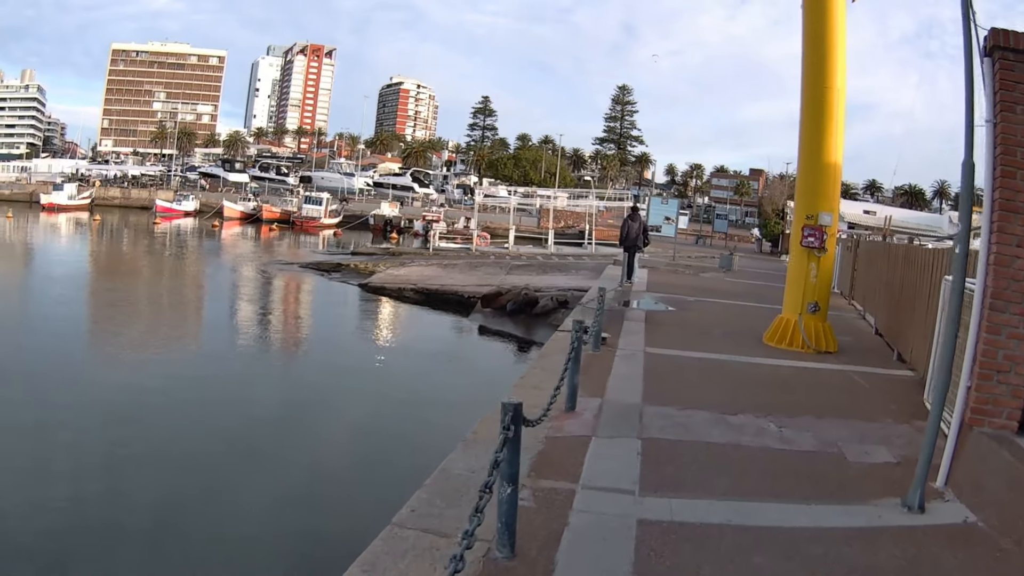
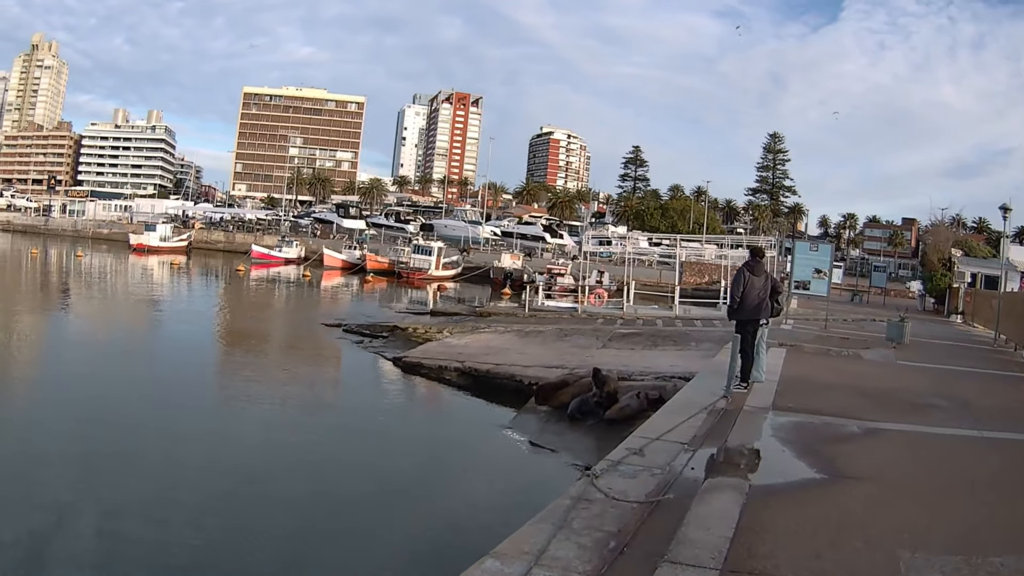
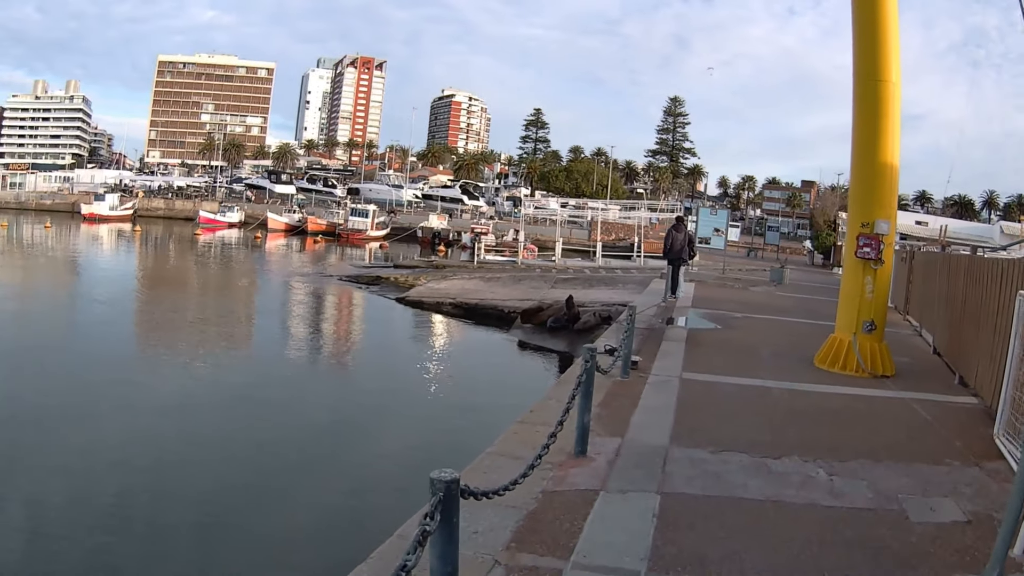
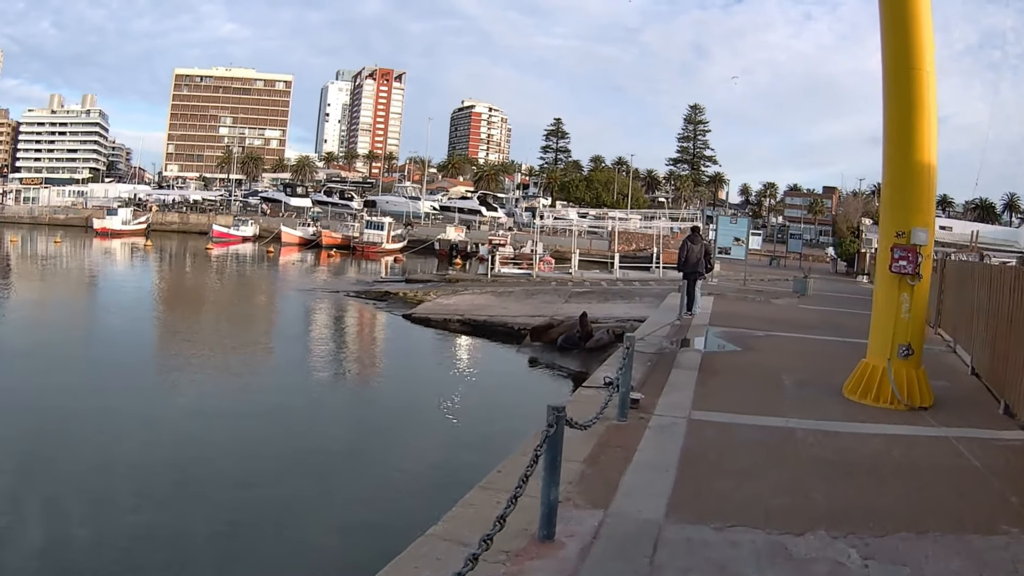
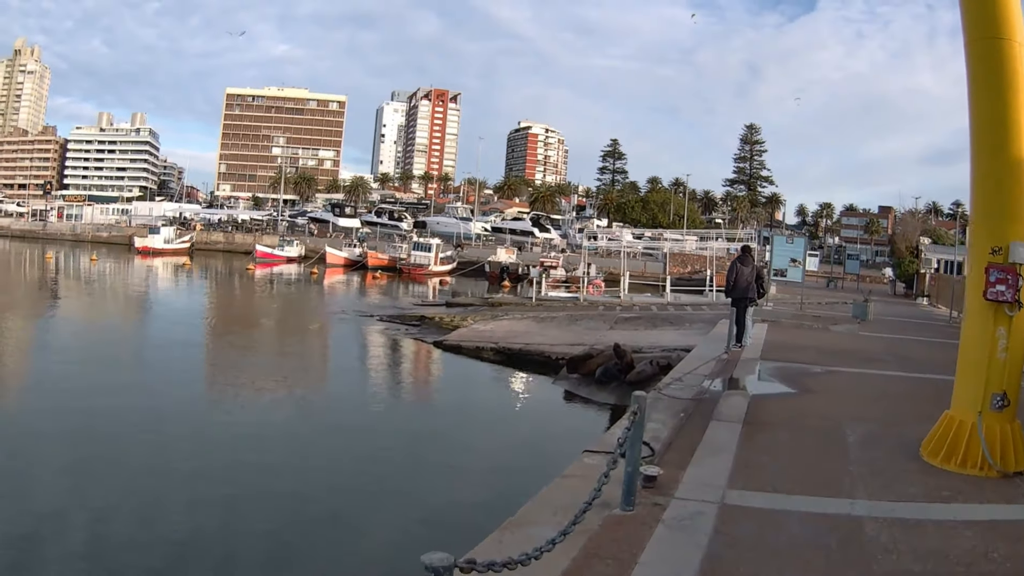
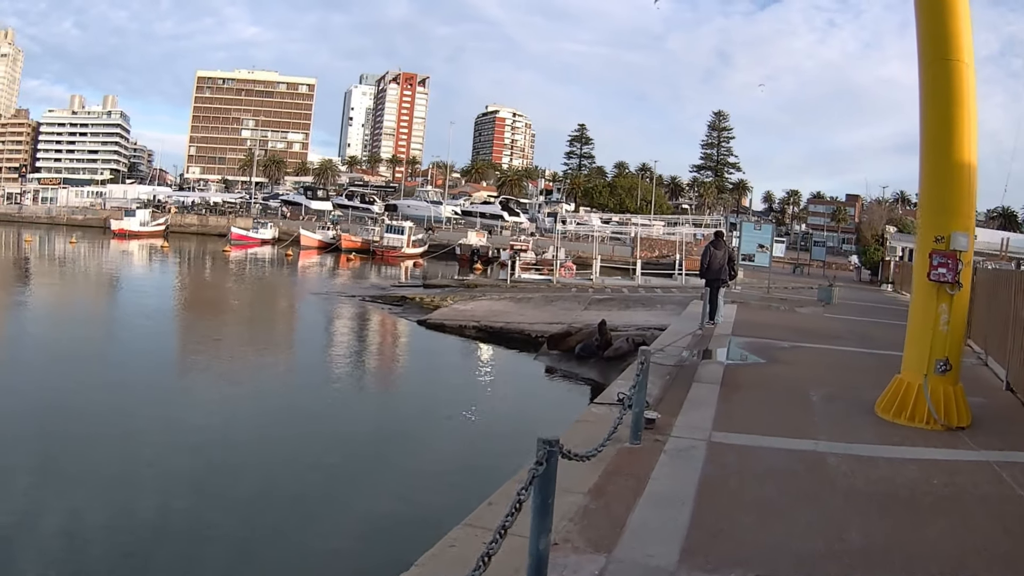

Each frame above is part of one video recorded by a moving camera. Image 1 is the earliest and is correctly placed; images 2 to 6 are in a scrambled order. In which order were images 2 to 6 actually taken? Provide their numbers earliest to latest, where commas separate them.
3, 4, 6, 5, 2
